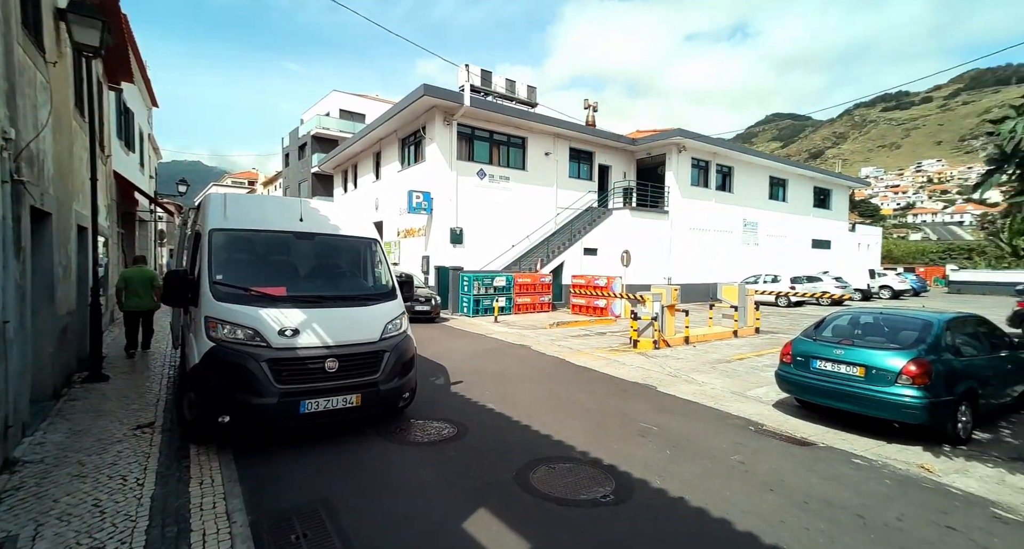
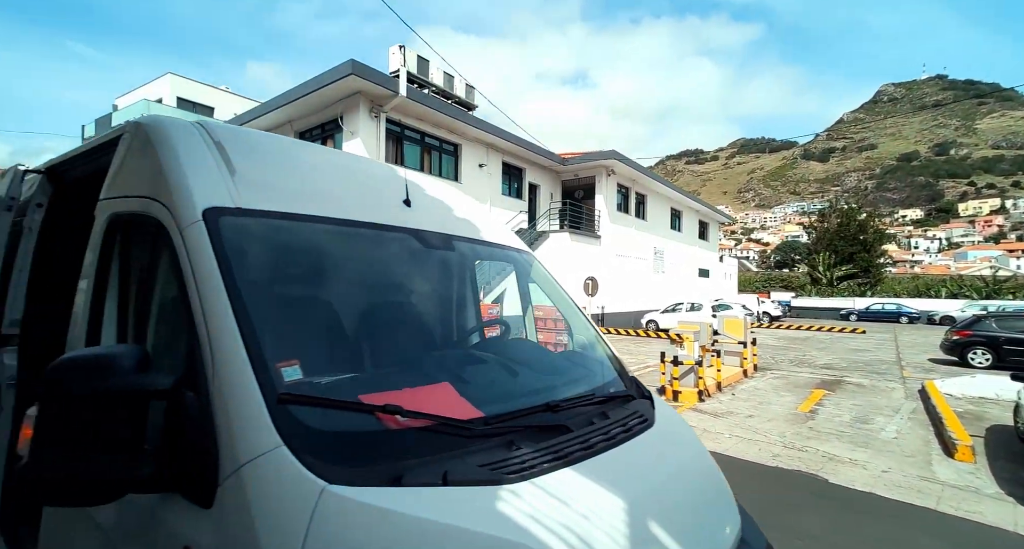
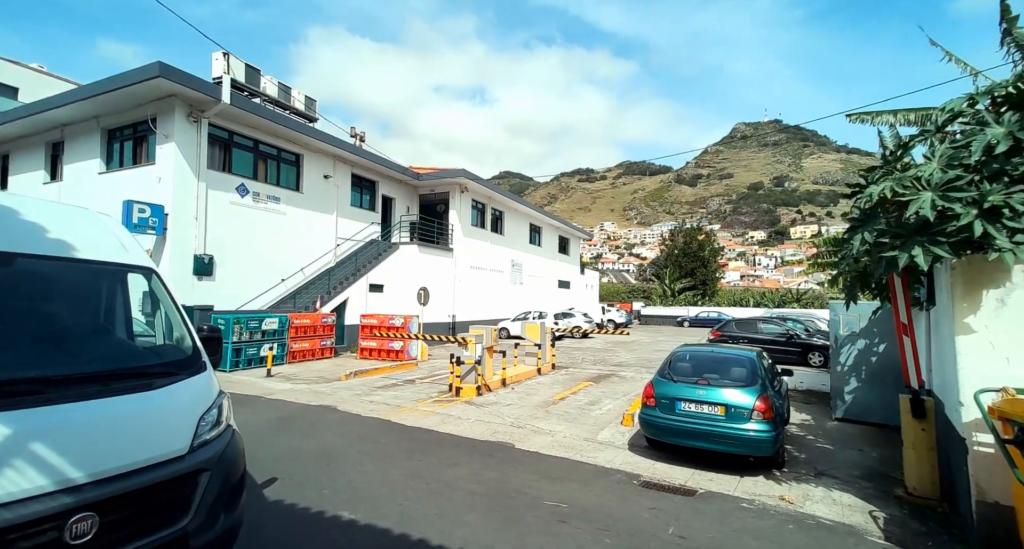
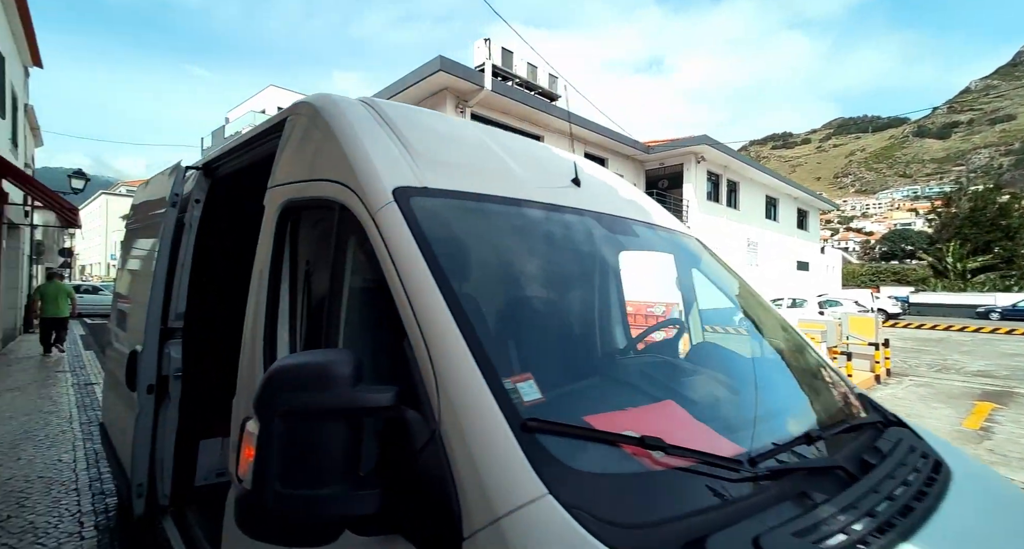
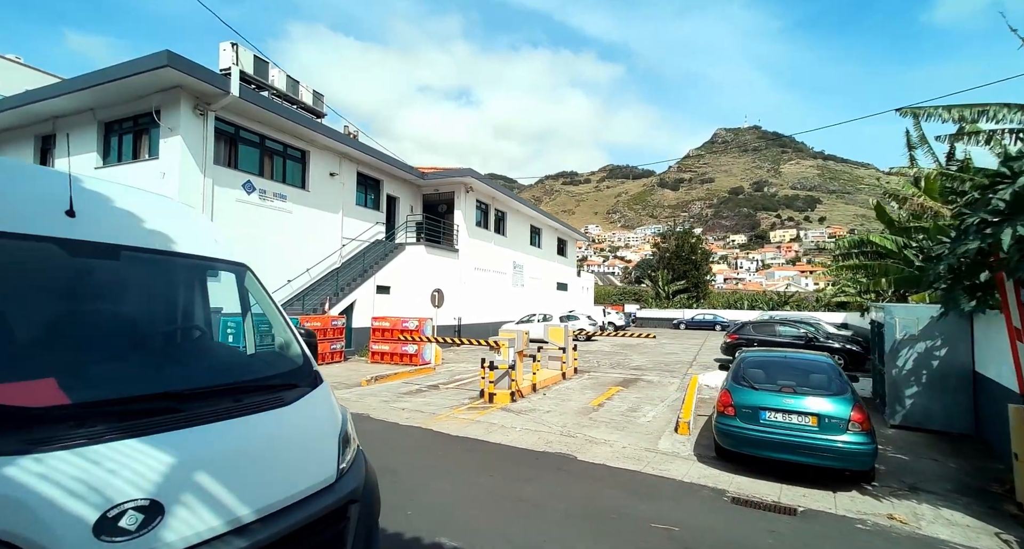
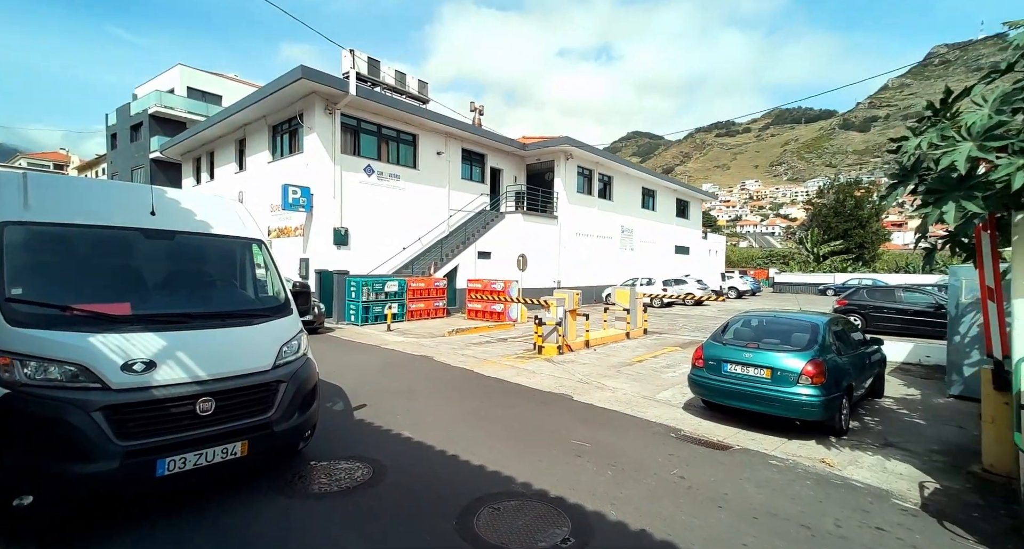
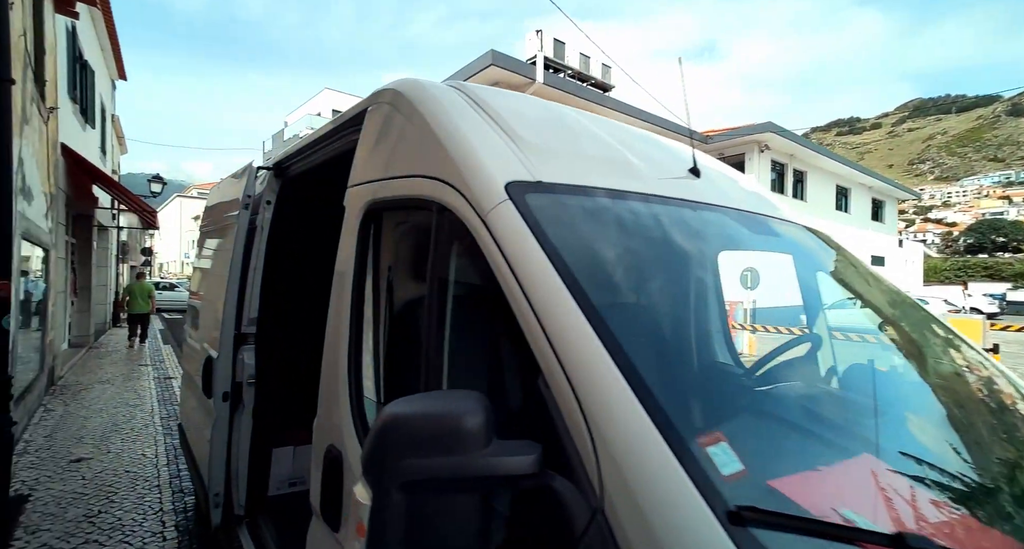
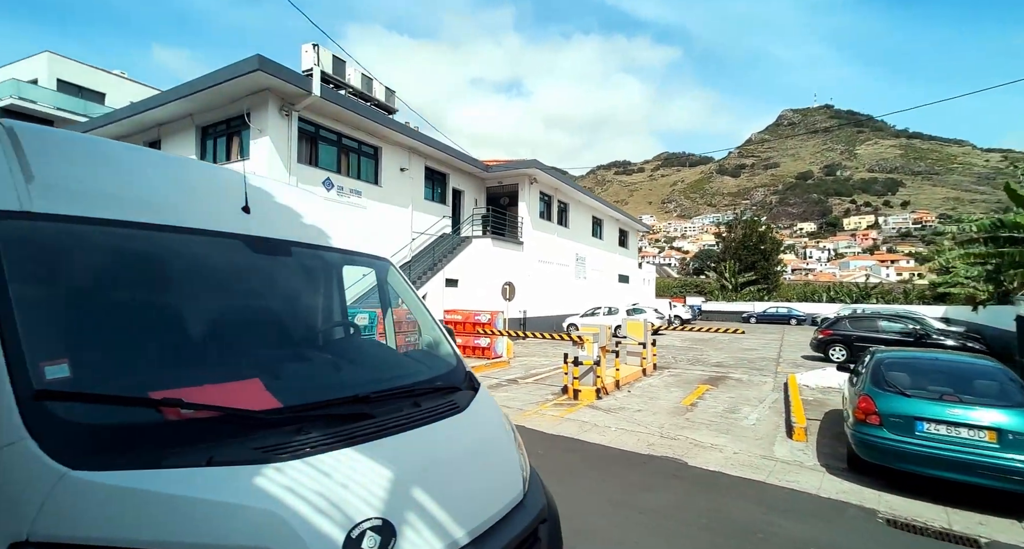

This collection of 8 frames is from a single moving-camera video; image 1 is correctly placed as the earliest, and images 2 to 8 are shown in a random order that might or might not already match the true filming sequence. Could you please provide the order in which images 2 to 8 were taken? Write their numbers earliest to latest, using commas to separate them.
6, 3, 5, 8, 2, 4, 7
